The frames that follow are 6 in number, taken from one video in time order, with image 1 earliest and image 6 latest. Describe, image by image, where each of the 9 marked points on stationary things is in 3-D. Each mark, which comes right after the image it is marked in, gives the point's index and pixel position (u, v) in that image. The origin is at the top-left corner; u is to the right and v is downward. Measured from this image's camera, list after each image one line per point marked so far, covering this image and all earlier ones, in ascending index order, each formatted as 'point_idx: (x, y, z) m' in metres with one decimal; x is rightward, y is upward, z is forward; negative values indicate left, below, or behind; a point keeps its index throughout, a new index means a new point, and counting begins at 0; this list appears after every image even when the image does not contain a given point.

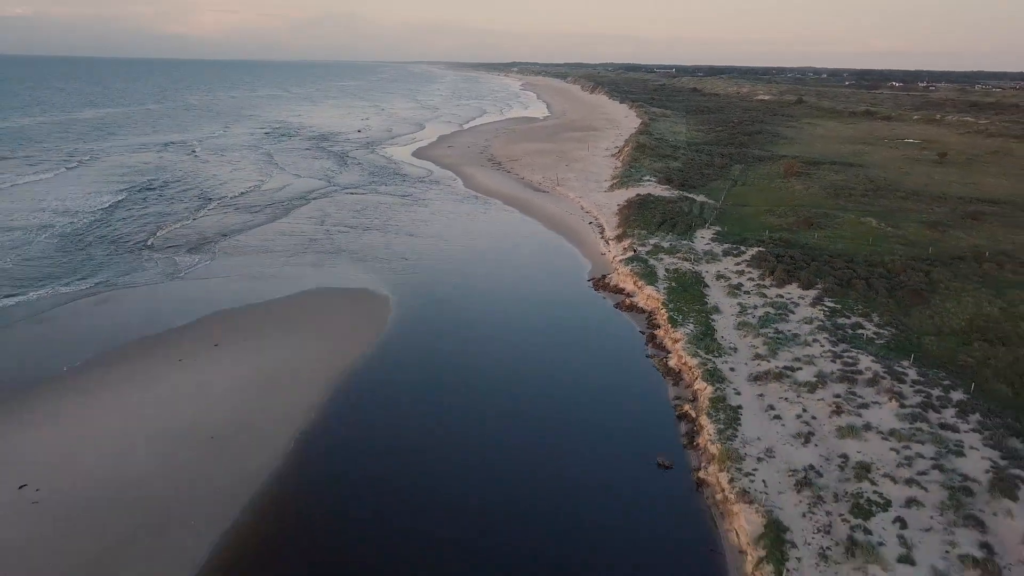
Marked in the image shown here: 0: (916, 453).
0: (+4.6, -1.9, +9.5) m
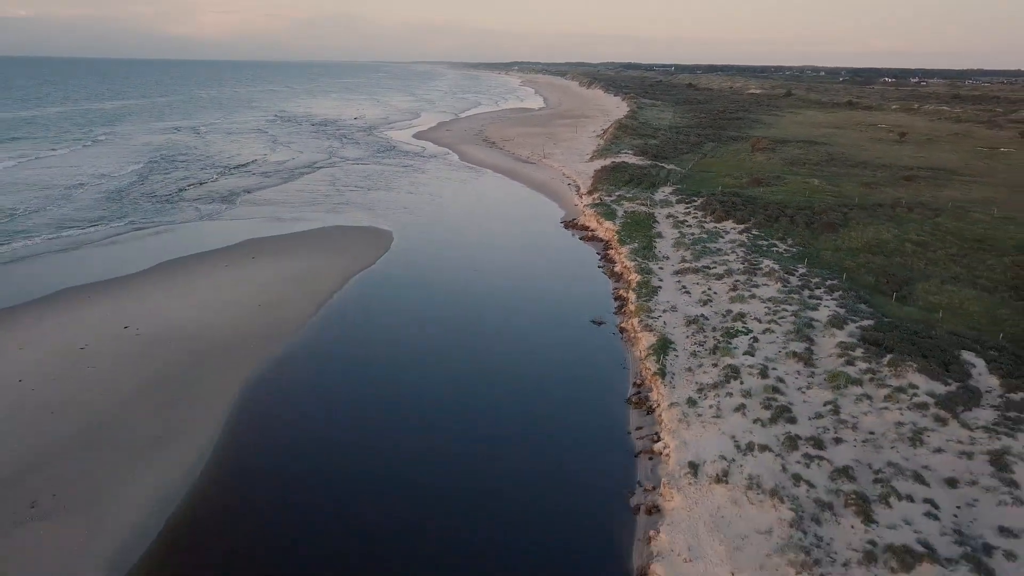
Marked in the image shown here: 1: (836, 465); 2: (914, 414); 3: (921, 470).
0: (+4.2, -0.3, +12.9) m
1: (+2.9, -1.6, +7.8) m
2: (+4.3, -1.3, +8.9) m
3: (+3.7, -1.7, +7.7) m
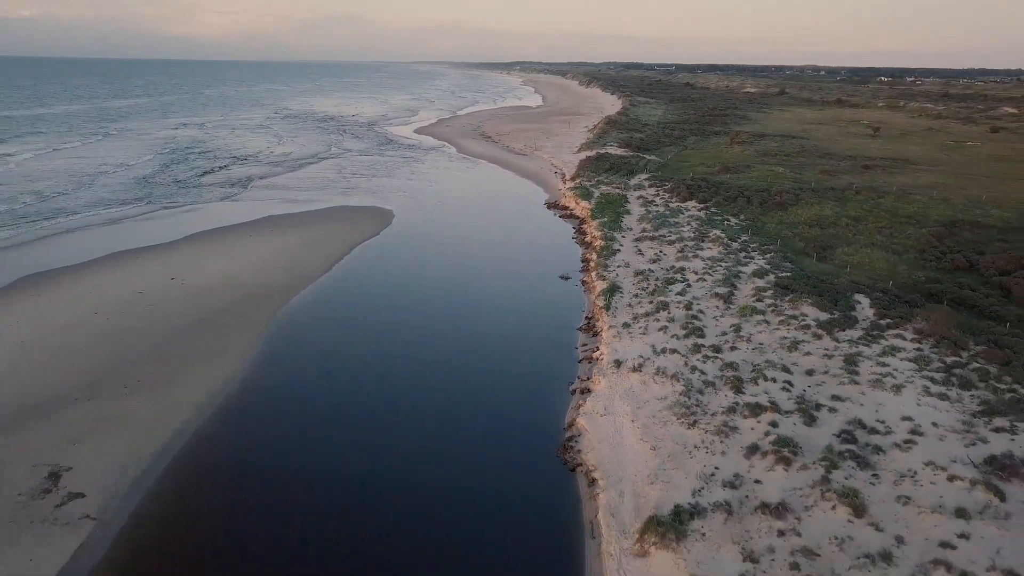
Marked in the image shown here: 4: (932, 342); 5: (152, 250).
0: (+3.8, +0.4, +15.4) m
1: (+2.5, -0.9, +10.3) m
2: (+3.9, -0.6, +11.4) m
3: (+3.4, -0.9, +10.2) m
4: (+5.4, -0.7, +10.9) m
5: (-8.0, +0.9, +18.5) m
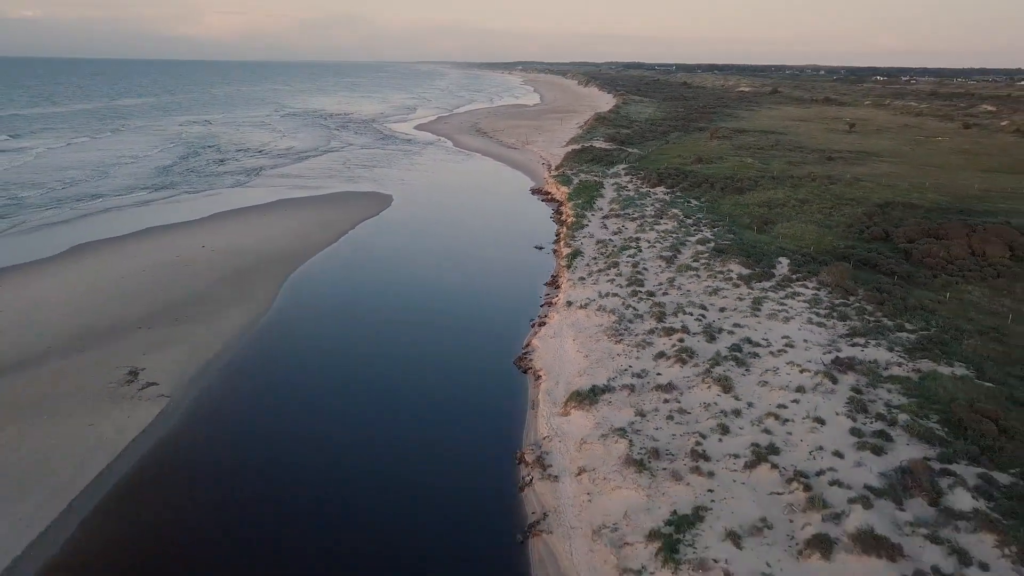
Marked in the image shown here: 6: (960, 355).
0: (+3.4, +1.1, +17.9) m
1: (+2.1, -0.2, +12.8) m
2: (+3.5, +0.1, +13.9) m
3: (+2.9, -0.2, +12.7) m
4: (+5.0, 0.0, +13.4) m
5: (-8.4, +1.6, +21.0) m
6: (+5.5, -0.8, +10.5) m
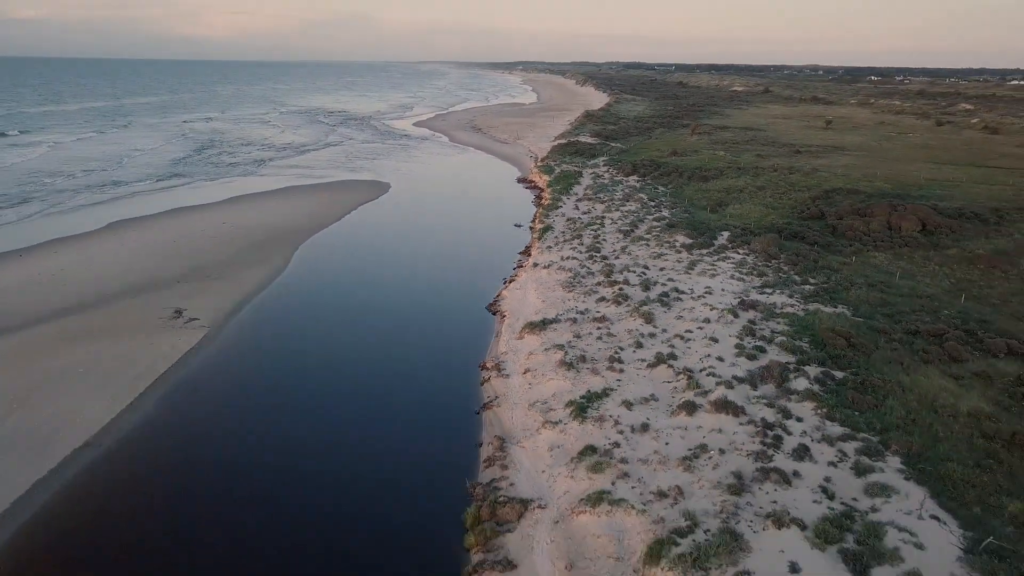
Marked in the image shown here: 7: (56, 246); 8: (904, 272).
0: (+2.9, +1.8, +20.4) m
1: (+1.7, +0.5, +15.3) m
2: (+3.0, +0.7, +16.4) m
3: (+2.5, +0.4, +15.2) m
4: (+4.6, +0.6, +15.9) m
5: (-8.8, +2.3, +23.5) m
6: (+5.1, -0.2, +12.9) m
7: (-9.7, +0.9, +17.9) m
8: (+6.9, +0.3, +14.8) m
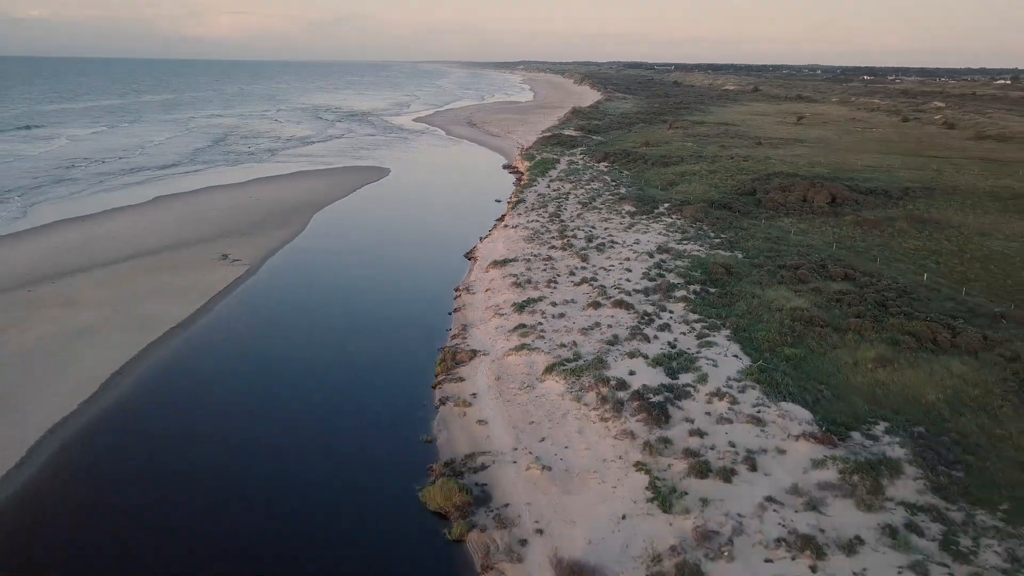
0: (+2.4, +2.7, +24.0) m
1: (+1.1, +1.4, +18.9) m
2: (+2.4, +1.7, +20.0) m
3: (+1.9, +1.4, +18.8) m
4: (+4.0, +1.6, +19.5) m
5: (-9.4, +3.3, +27.2) m
6: (+4.5, +0.8, +16.6) m
7: (-10.3, +1.9, +21.6) m
8: (+6.3, +1.2, +18.4) m
